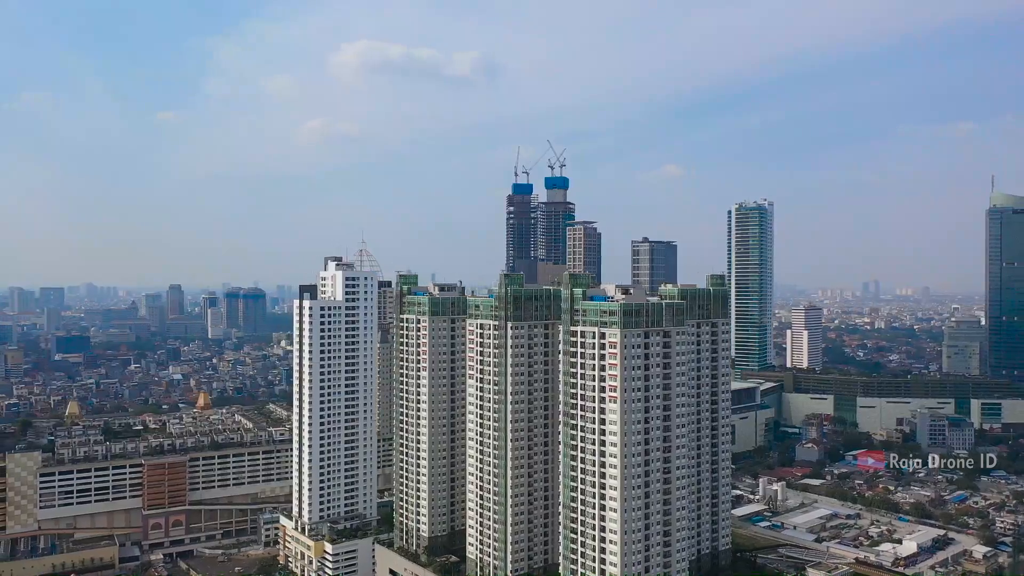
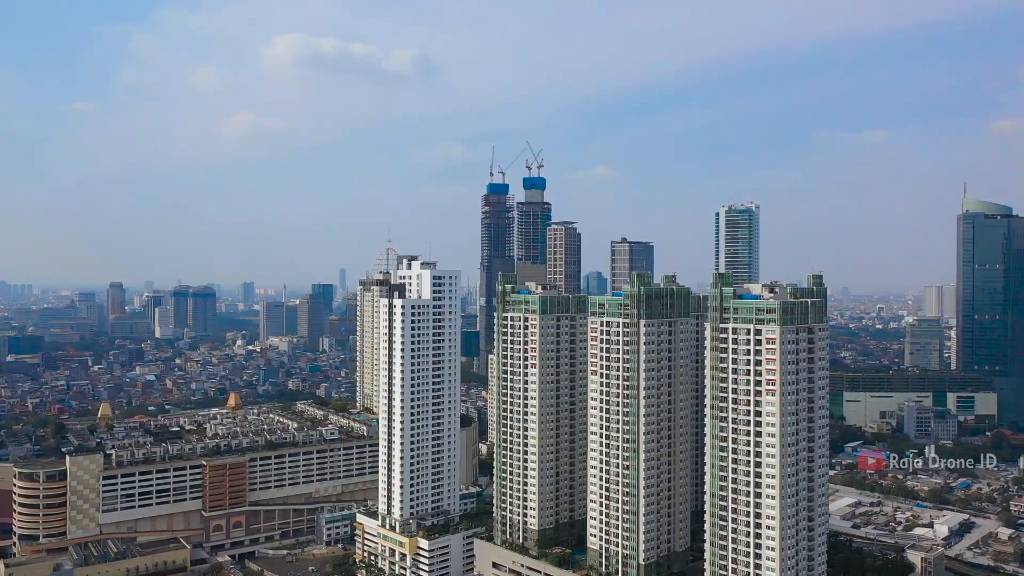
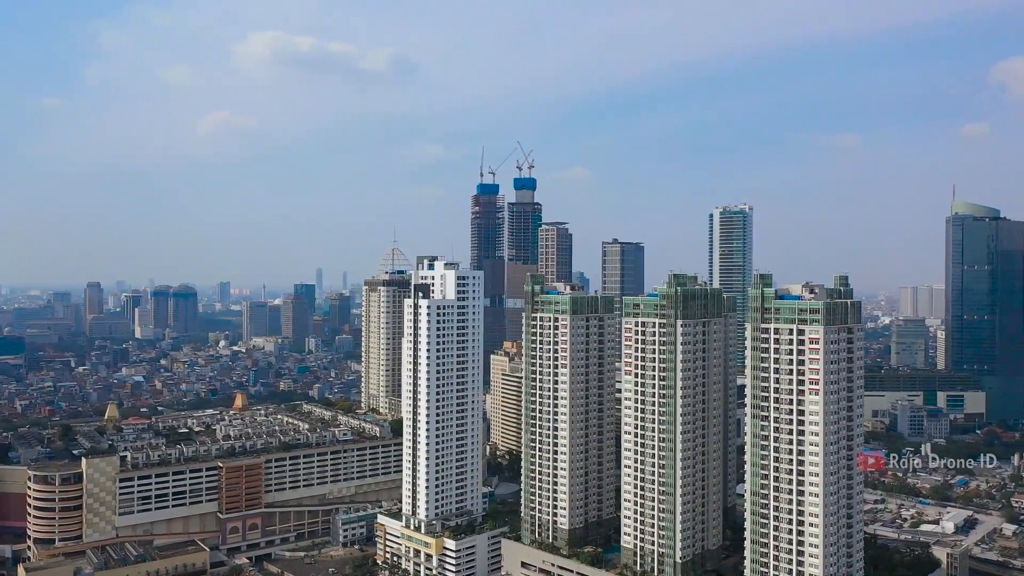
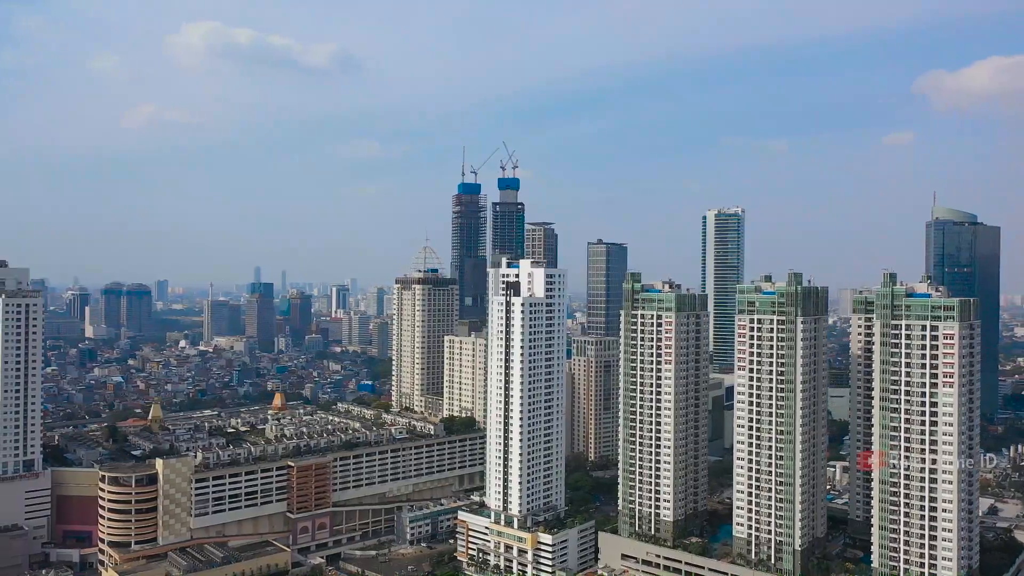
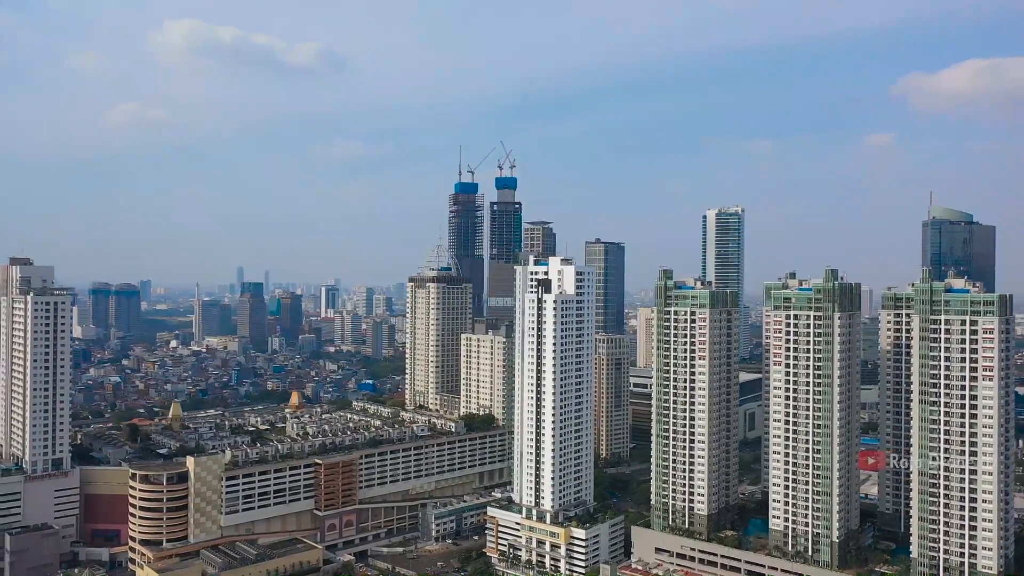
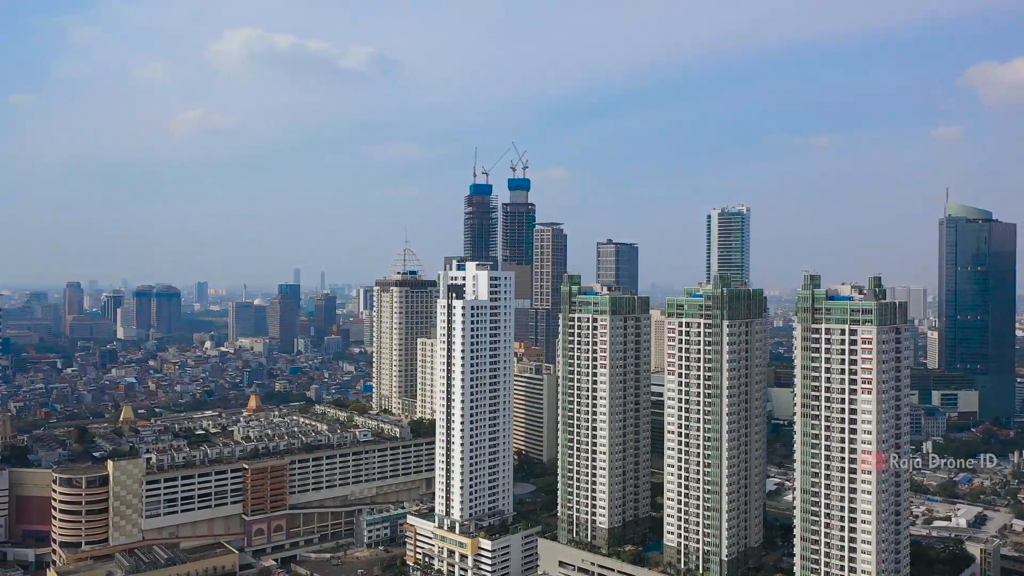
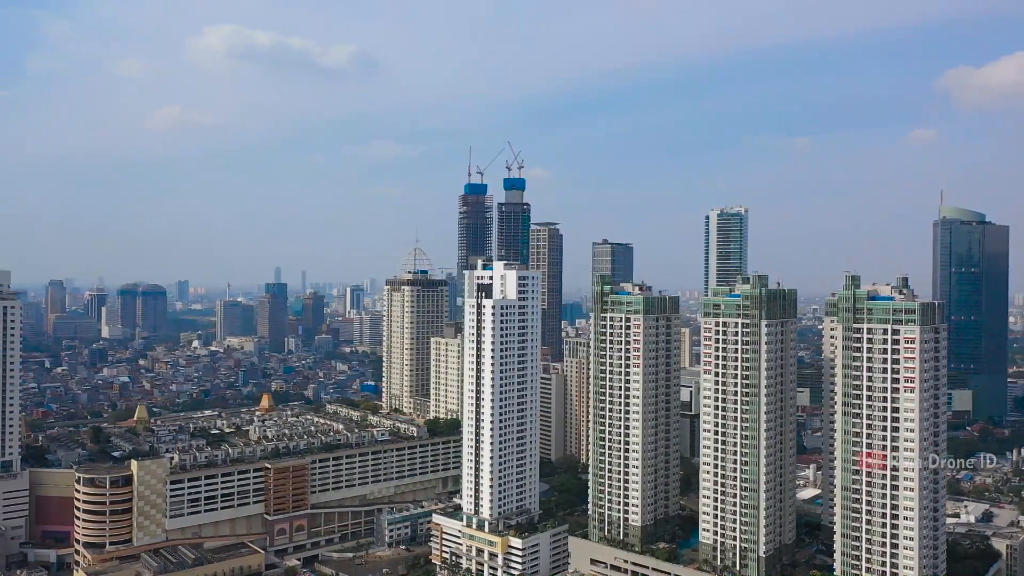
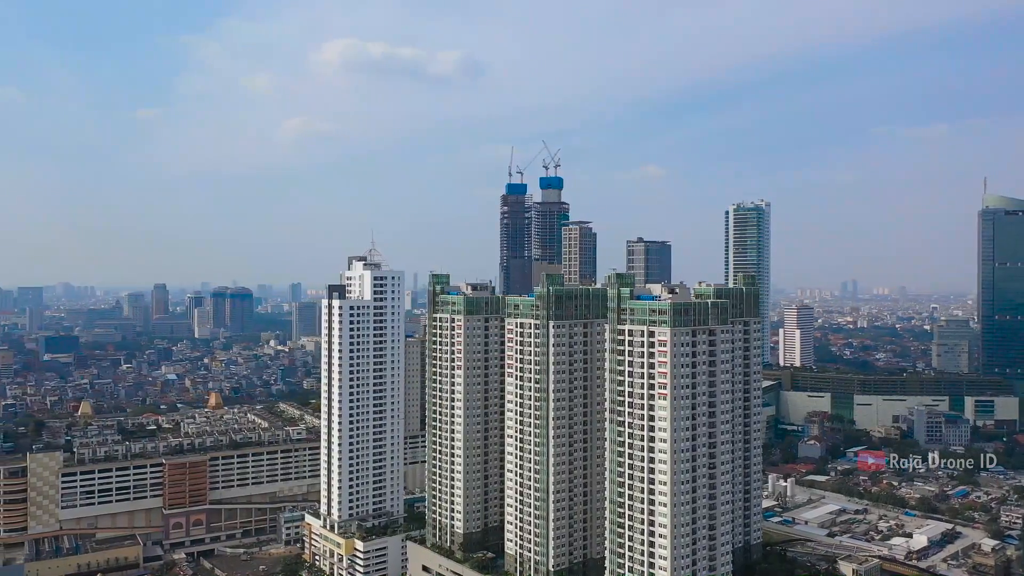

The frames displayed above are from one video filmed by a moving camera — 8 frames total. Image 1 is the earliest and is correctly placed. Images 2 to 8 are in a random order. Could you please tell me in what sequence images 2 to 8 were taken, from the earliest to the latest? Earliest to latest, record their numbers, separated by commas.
8, 2, 3, 6, 7, 4, 5
